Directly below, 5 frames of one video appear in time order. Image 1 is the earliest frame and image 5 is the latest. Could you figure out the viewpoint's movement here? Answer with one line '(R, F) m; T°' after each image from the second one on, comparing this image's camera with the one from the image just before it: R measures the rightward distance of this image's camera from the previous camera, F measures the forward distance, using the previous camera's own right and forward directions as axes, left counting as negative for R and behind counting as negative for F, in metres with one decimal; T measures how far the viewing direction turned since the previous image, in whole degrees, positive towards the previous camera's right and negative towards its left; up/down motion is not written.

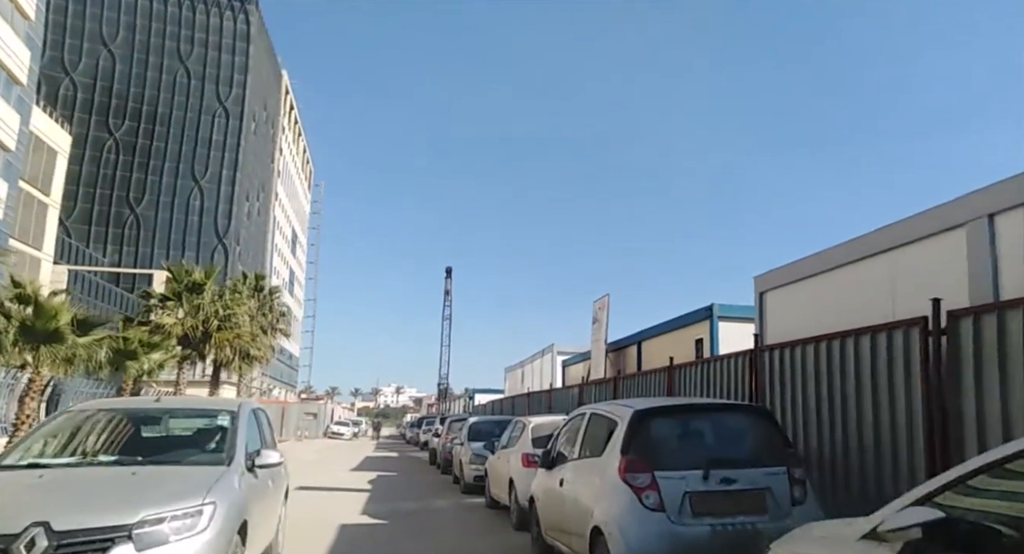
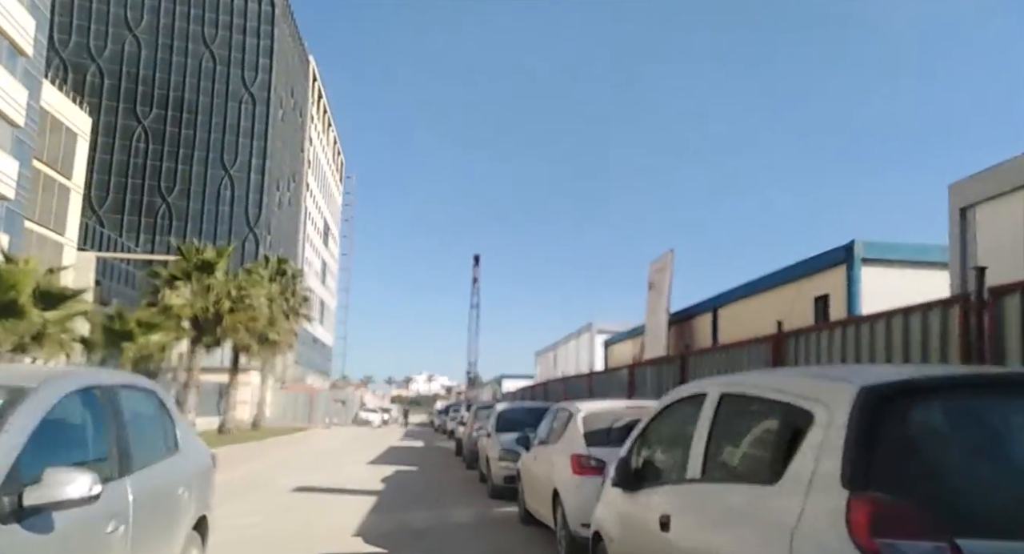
(-0.1, +2.8) m; -2°
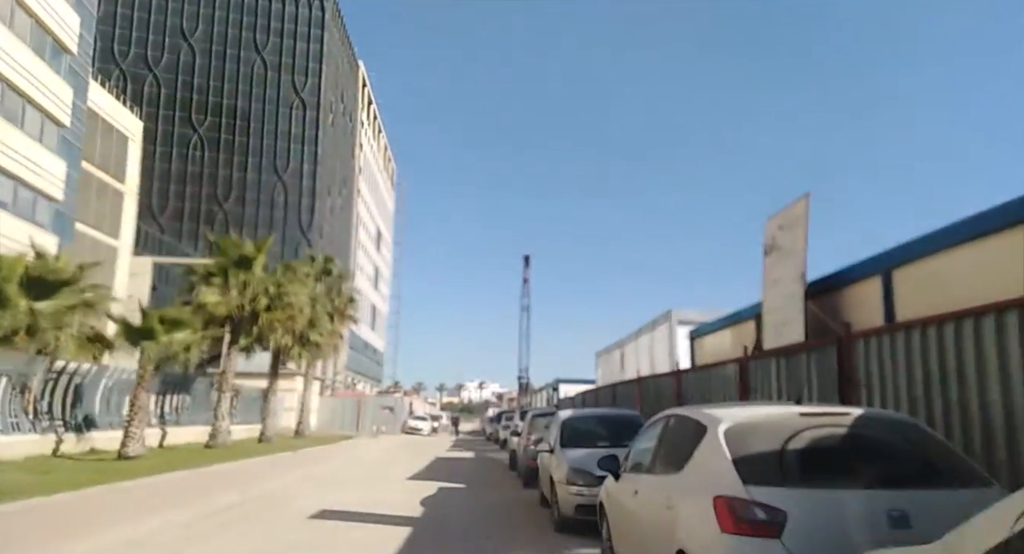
(-0.2, +2.6) m; -4°
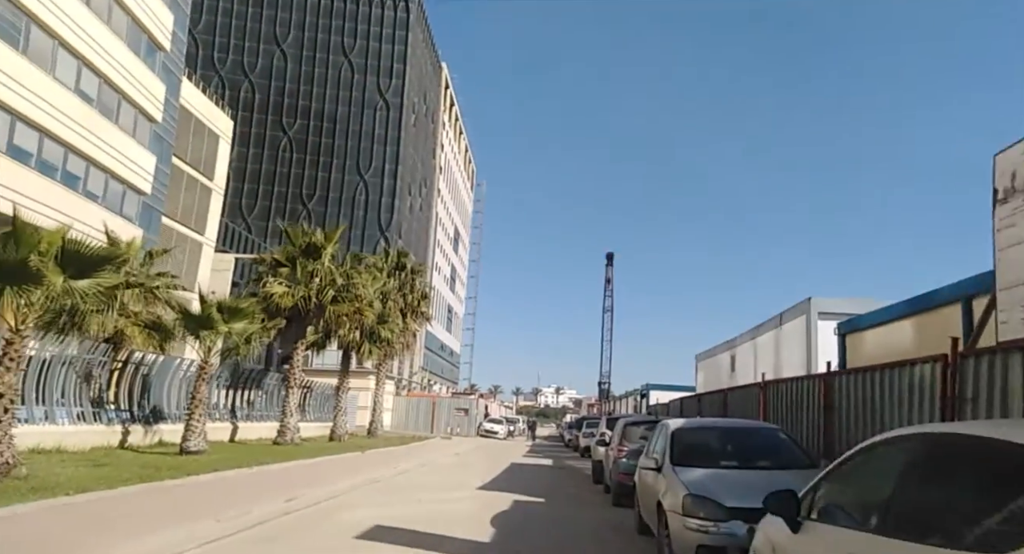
(-0.2, +2.0) m; -6°
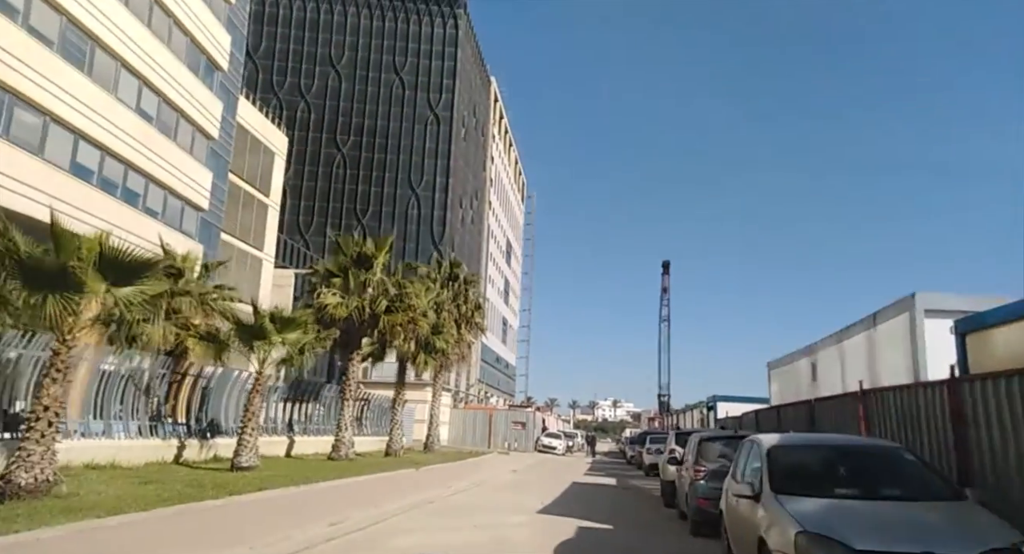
(-0.1, +1.0) m; -4°
